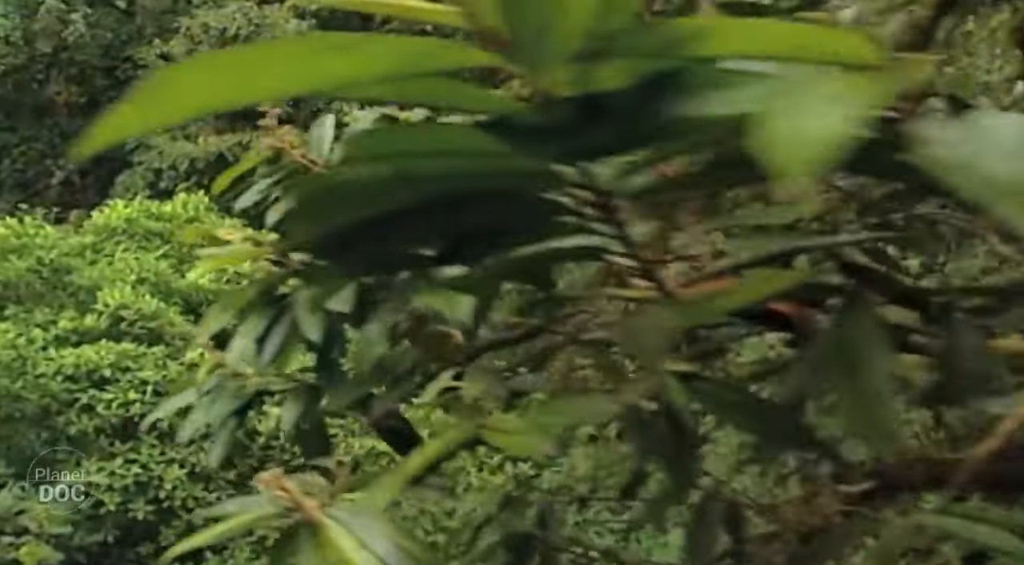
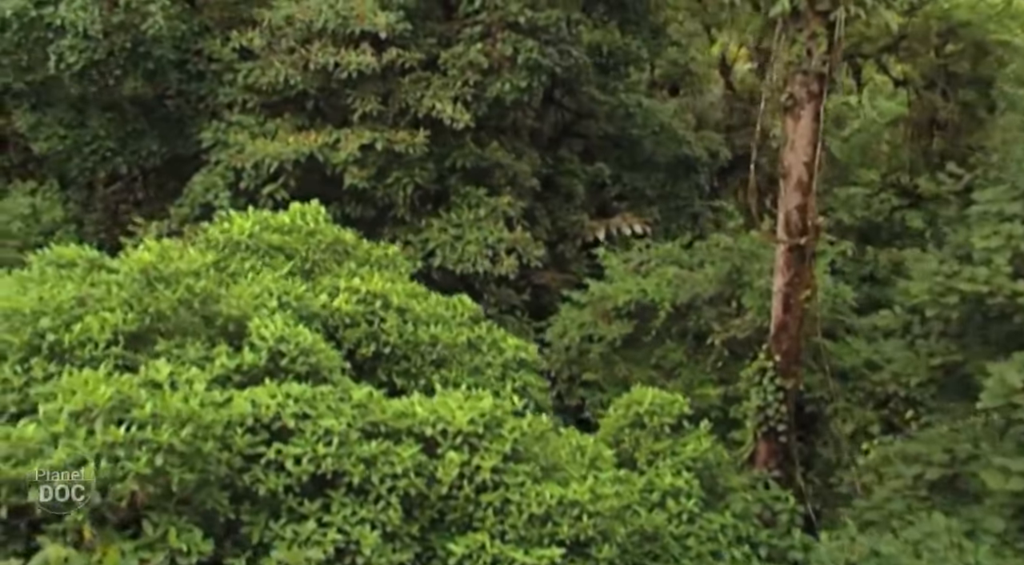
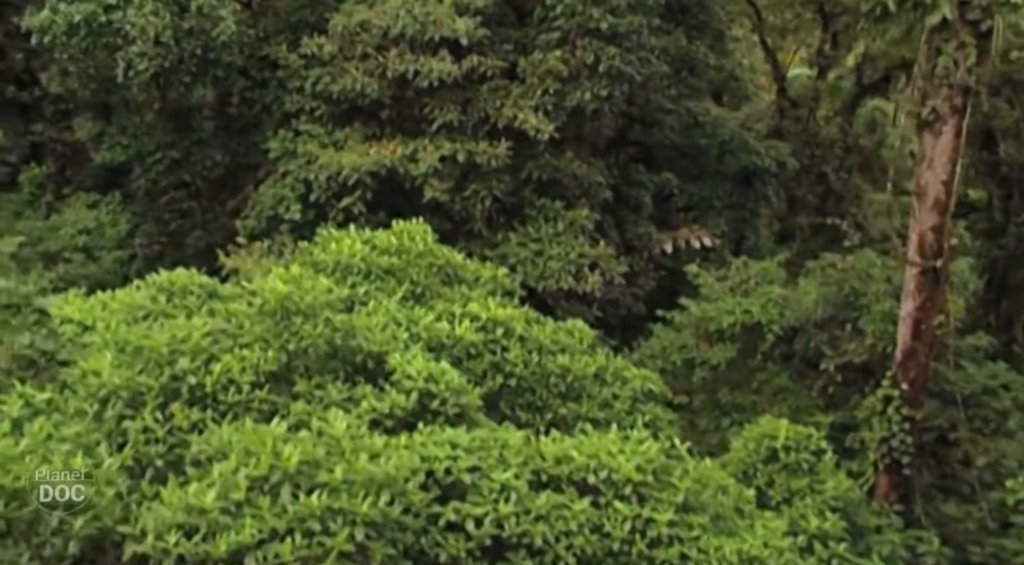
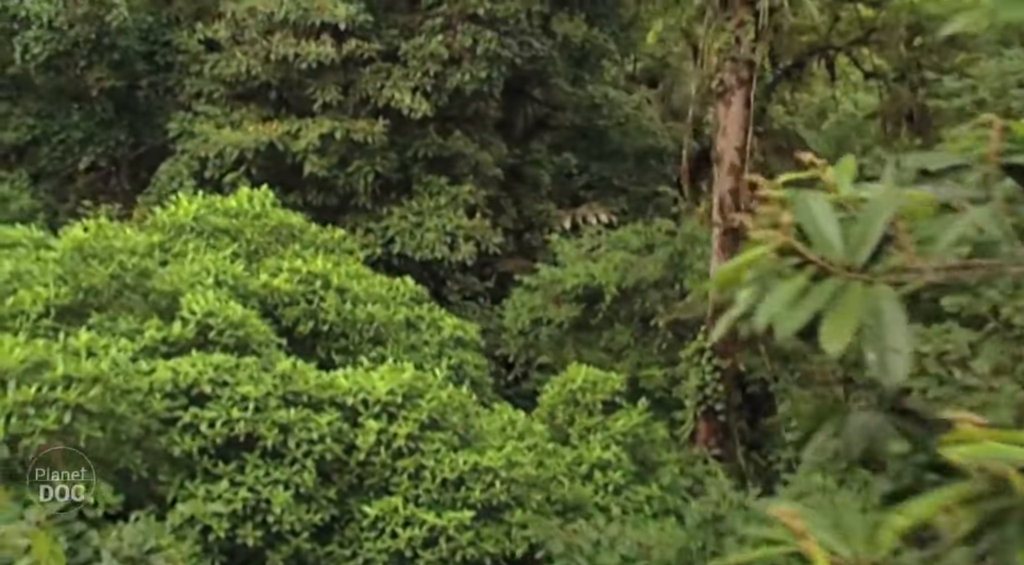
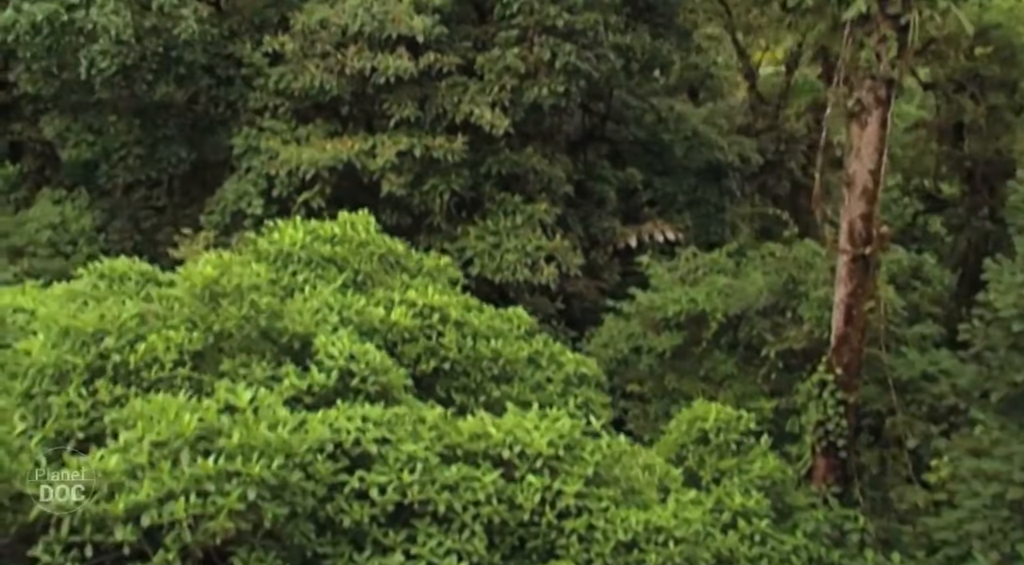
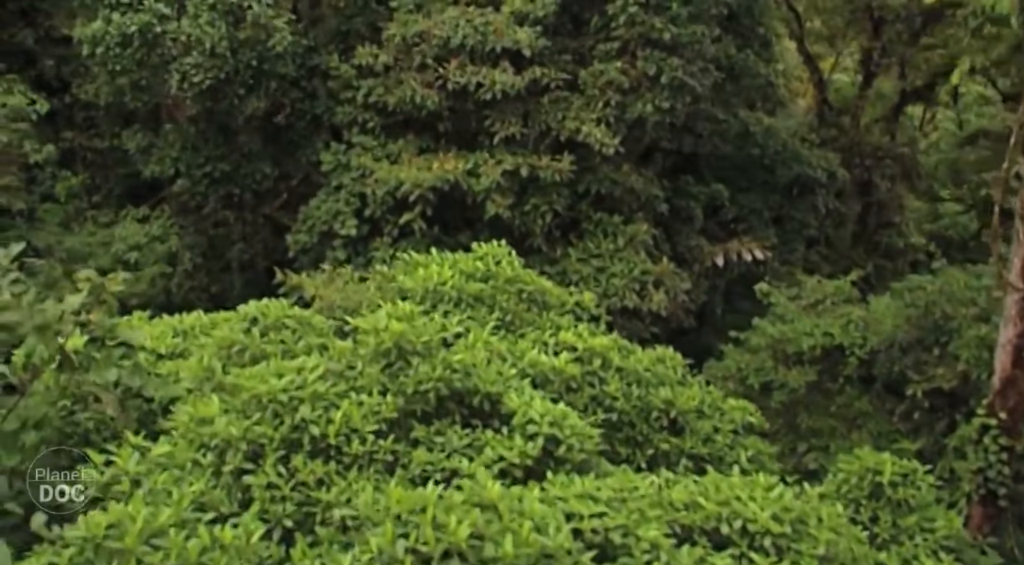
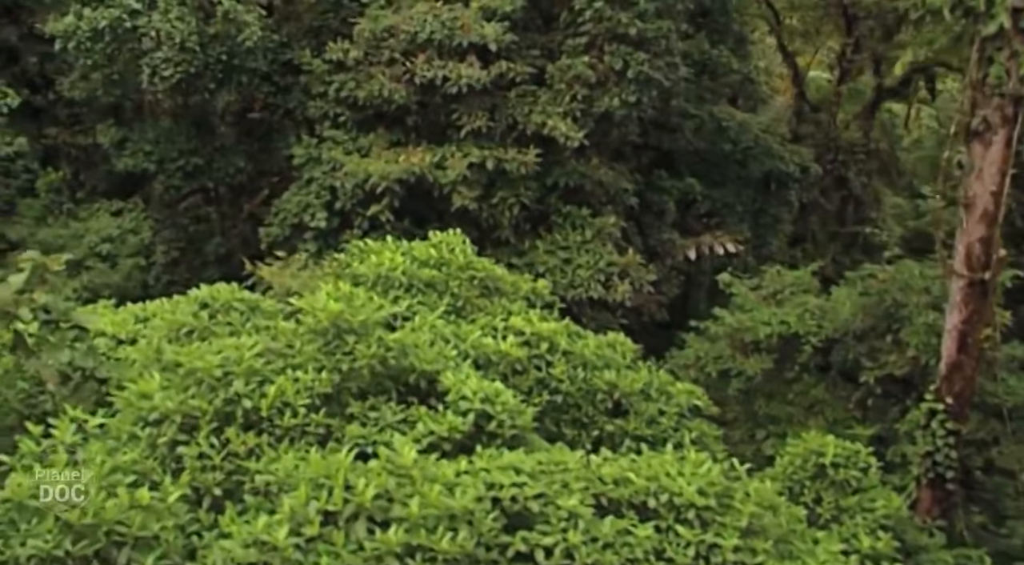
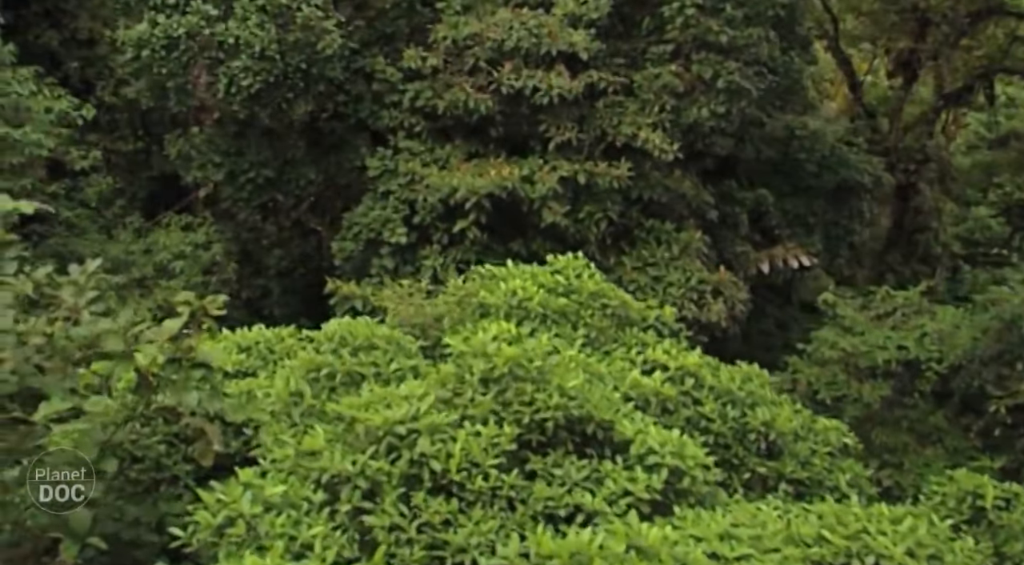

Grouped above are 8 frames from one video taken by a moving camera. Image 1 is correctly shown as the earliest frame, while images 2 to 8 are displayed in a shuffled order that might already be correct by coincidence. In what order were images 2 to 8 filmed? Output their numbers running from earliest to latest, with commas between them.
4, 2, 5, 3, 7, 6, 8
